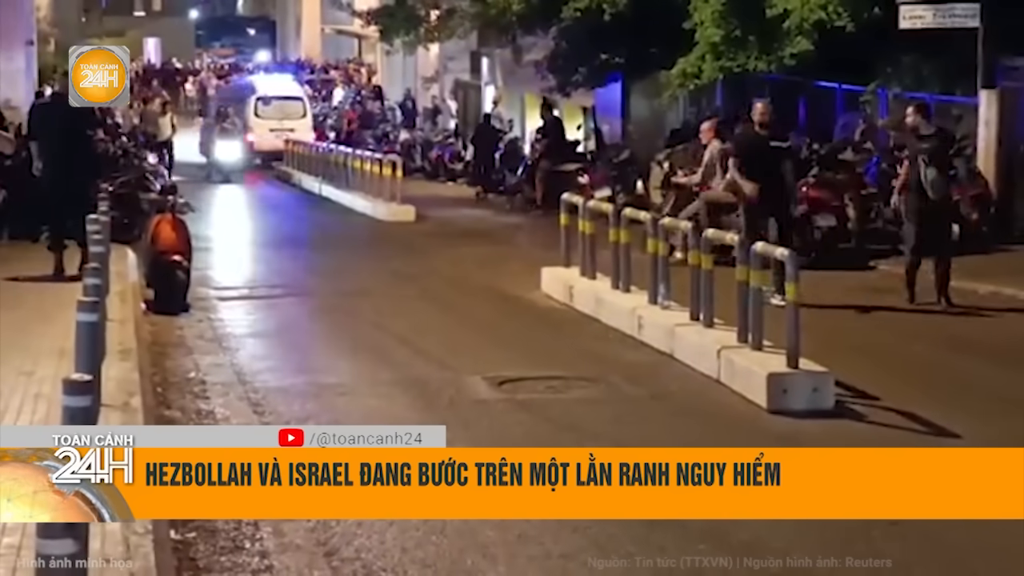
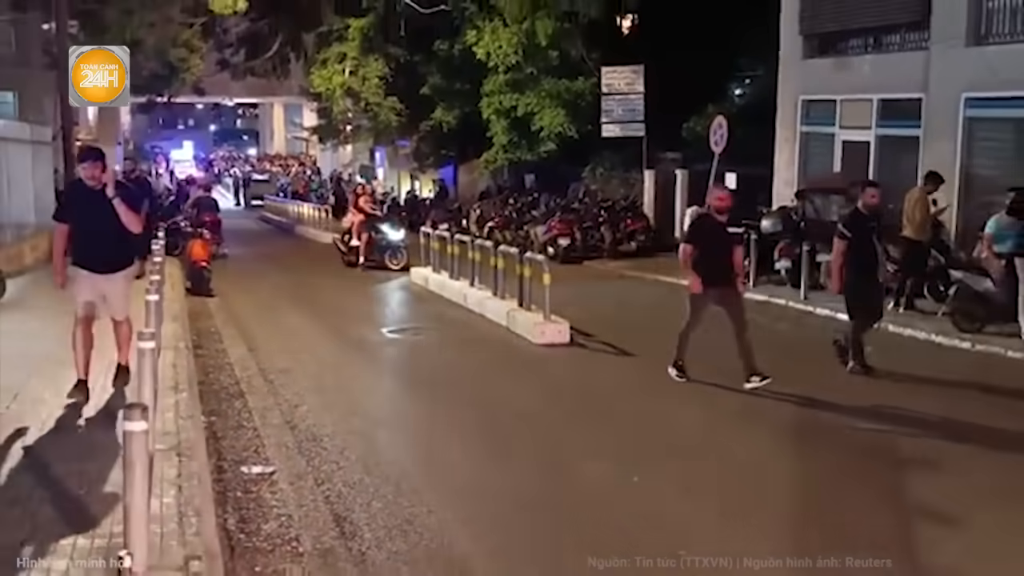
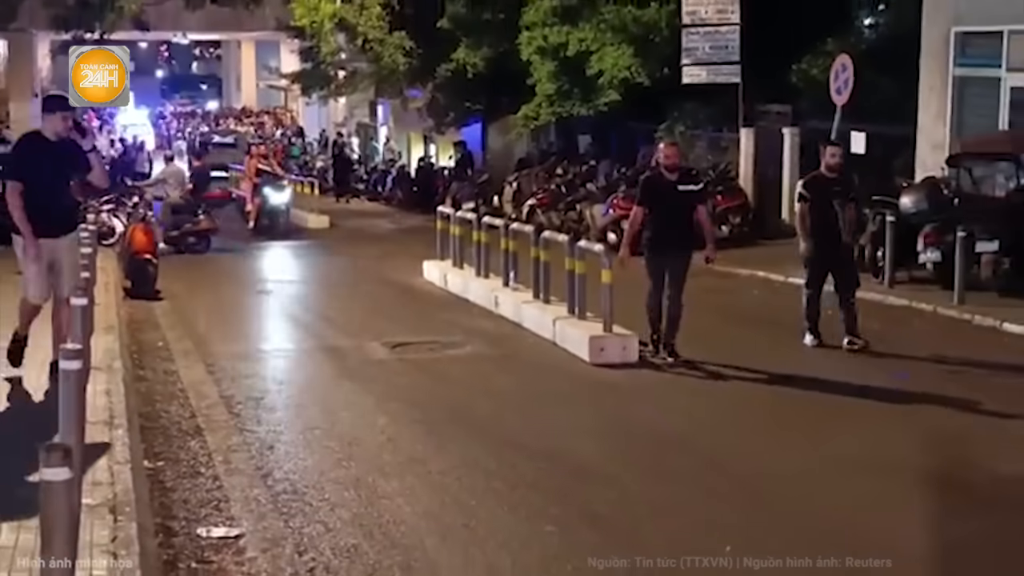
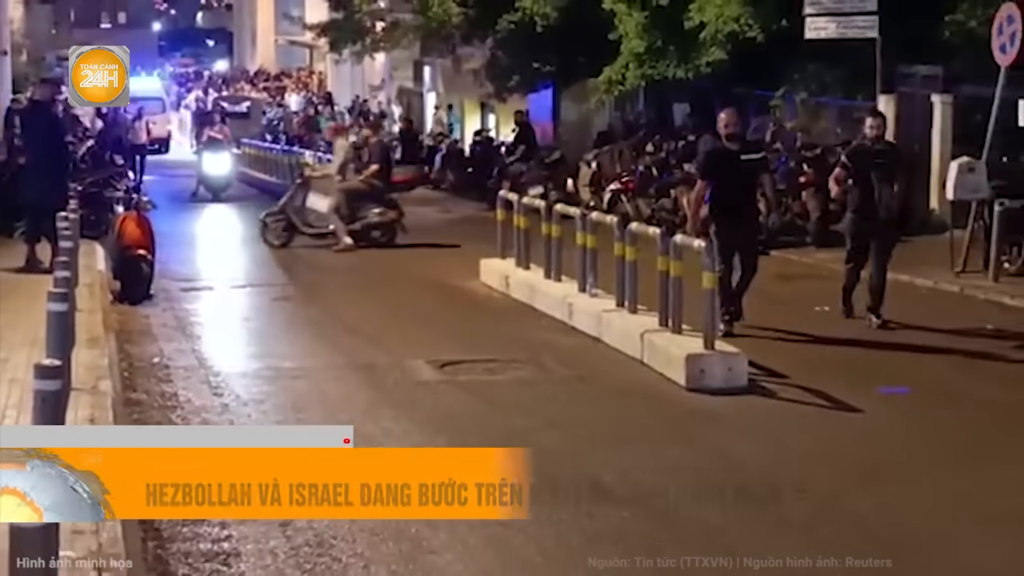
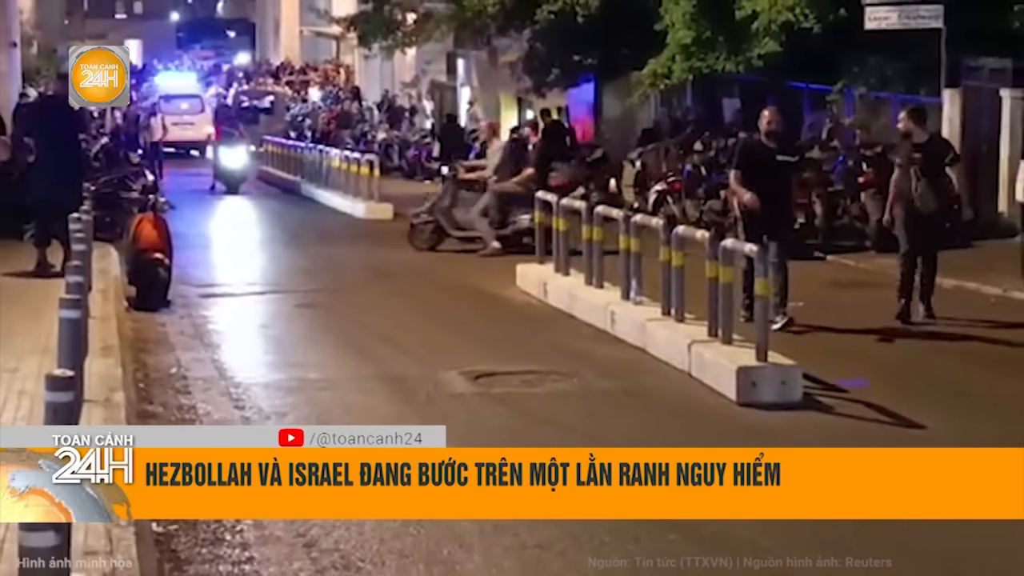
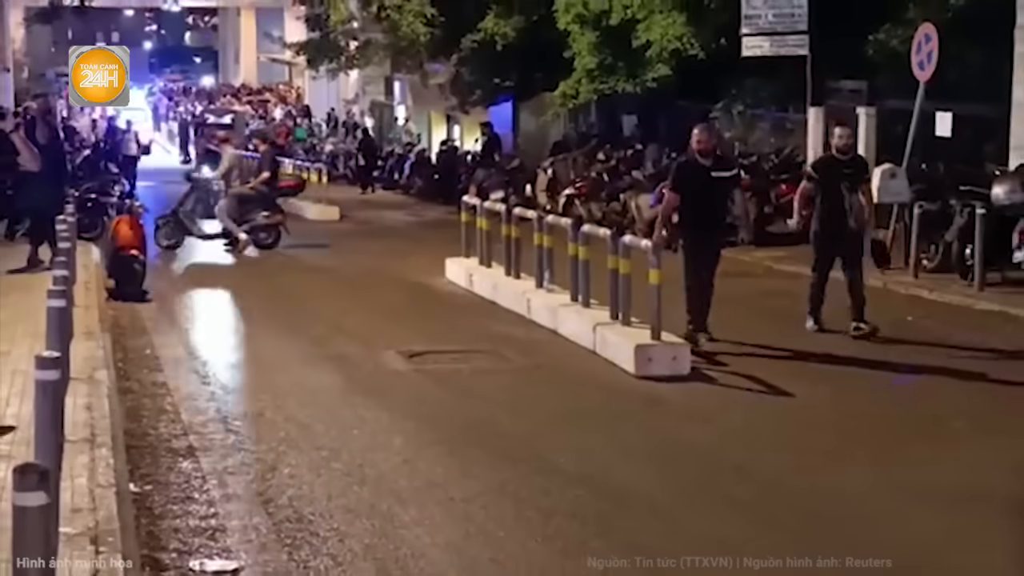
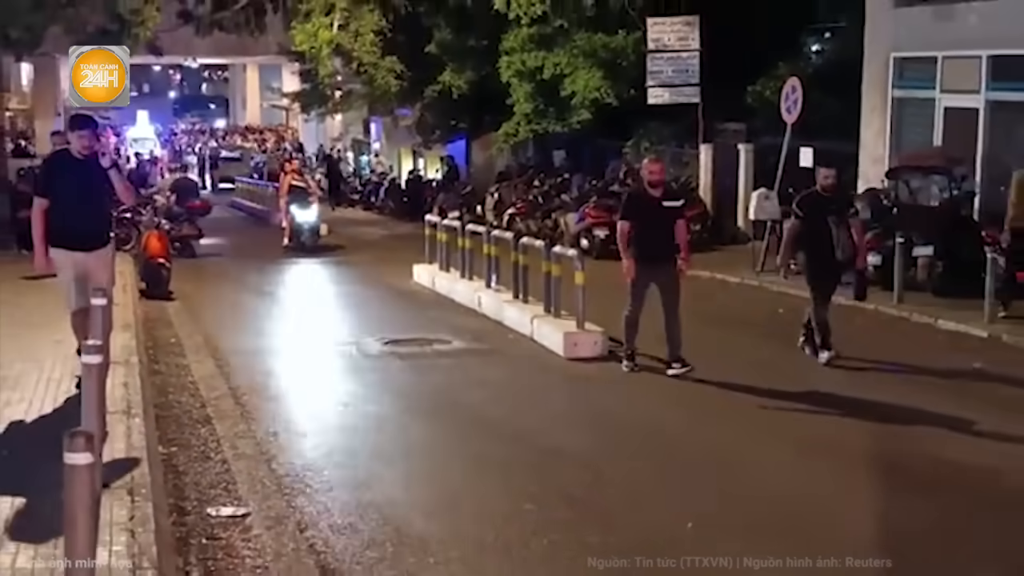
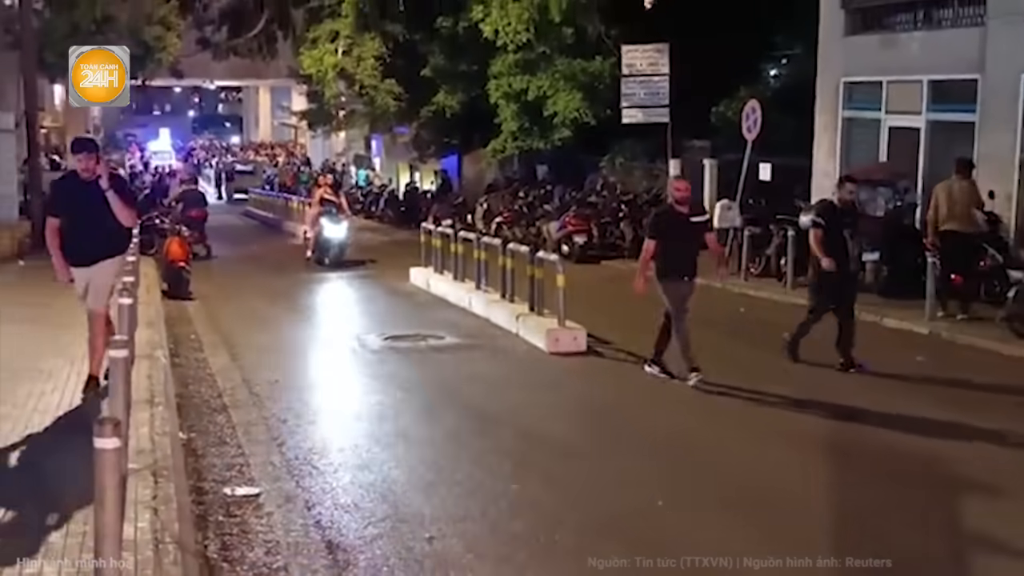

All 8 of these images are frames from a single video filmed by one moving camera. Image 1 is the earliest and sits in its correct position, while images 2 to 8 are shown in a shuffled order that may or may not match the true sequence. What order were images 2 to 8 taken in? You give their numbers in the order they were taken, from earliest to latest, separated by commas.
5, 4, 6, 3, 7, 8, 2
